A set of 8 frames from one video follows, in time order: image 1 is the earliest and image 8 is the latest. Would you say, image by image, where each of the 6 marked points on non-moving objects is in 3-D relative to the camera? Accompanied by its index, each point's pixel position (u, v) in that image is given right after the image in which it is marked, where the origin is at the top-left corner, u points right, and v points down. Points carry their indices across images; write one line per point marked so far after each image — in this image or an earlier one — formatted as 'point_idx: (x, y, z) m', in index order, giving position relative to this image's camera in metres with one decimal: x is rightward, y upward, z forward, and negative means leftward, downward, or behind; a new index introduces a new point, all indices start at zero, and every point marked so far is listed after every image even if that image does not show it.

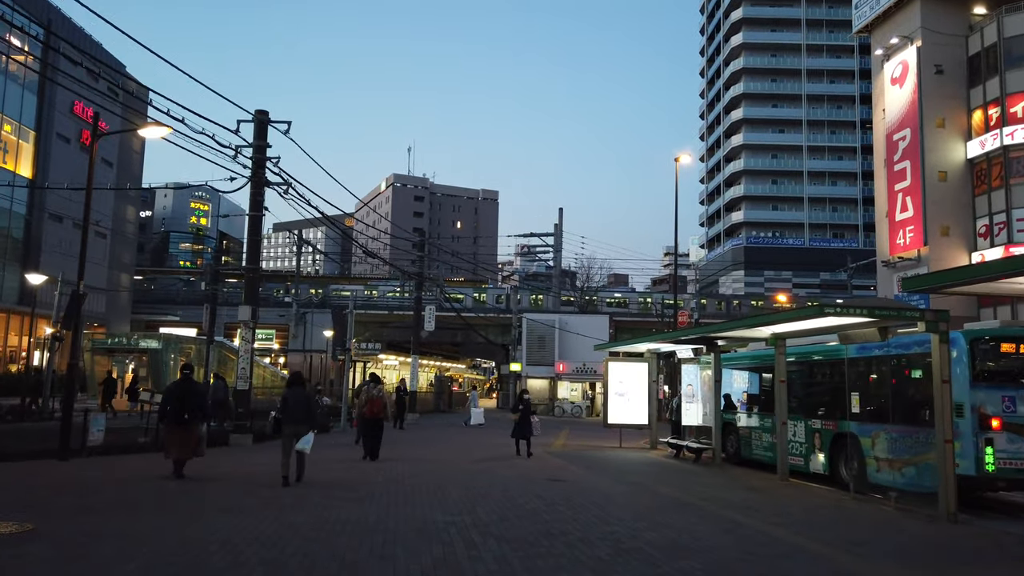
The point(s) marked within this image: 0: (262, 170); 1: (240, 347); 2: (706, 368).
0: (-5.2, +2.5, +16.8) m
1: (-5.7, -1.2, +17.0) m
2: (+4.0, -1.8, +17.2) m
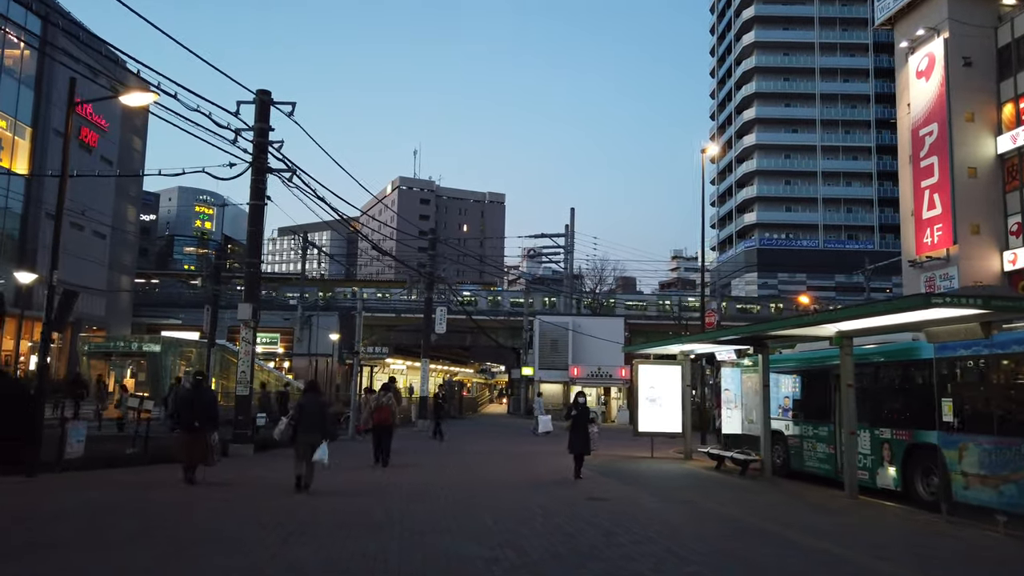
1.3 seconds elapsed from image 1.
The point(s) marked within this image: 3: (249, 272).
0: (-4.7, +2.5, +15.4) m
1: (-5.3, -1.1, +15.6) m
2: (+4.5, -1.7, +15.7) m
3: (-5.1, +0.3, +15.7) m
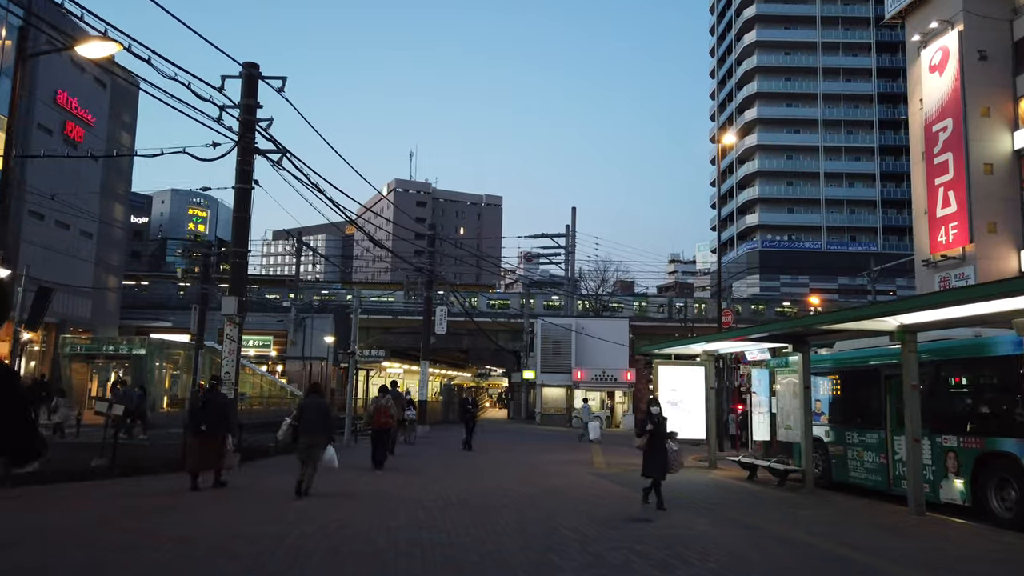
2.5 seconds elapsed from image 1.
0: (-4.5, +2.7, +14.0) m
1: (-5.0, -1.0, +14.2) m
2: (+4.7, -1.5, +14.3) m
3: (-4.9, +0.5, +14.3) m
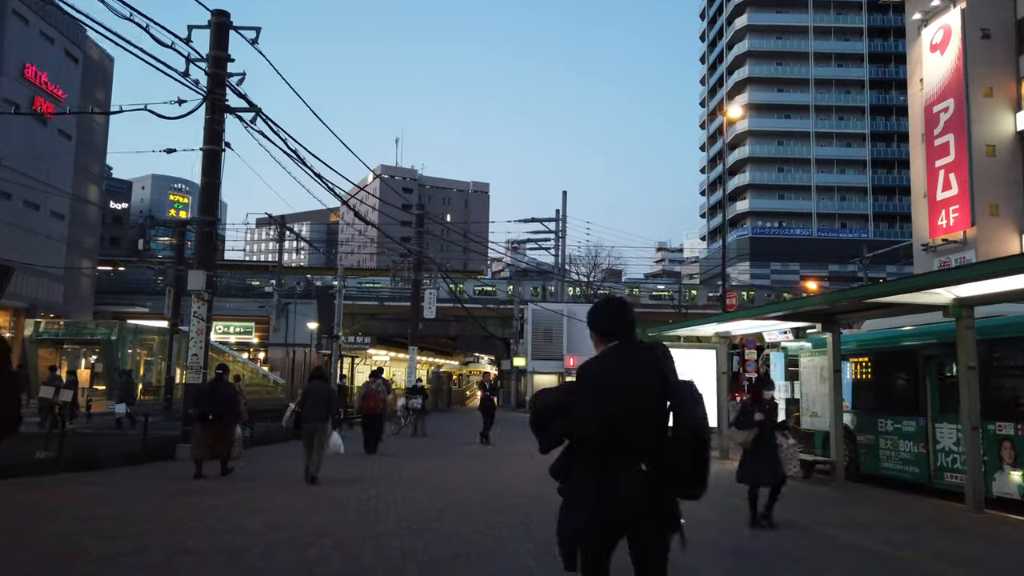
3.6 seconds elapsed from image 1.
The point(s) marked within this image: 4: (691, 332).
0: (-4.5, +3.1, +12.6) m
1: (-5.1, -0.6, +12.8) m
2: (+4.7, -1.1, +13.1) m
3: (-4.9, +0.9, +12.9) m
4: (+3.5, -0.8, +15.8) m
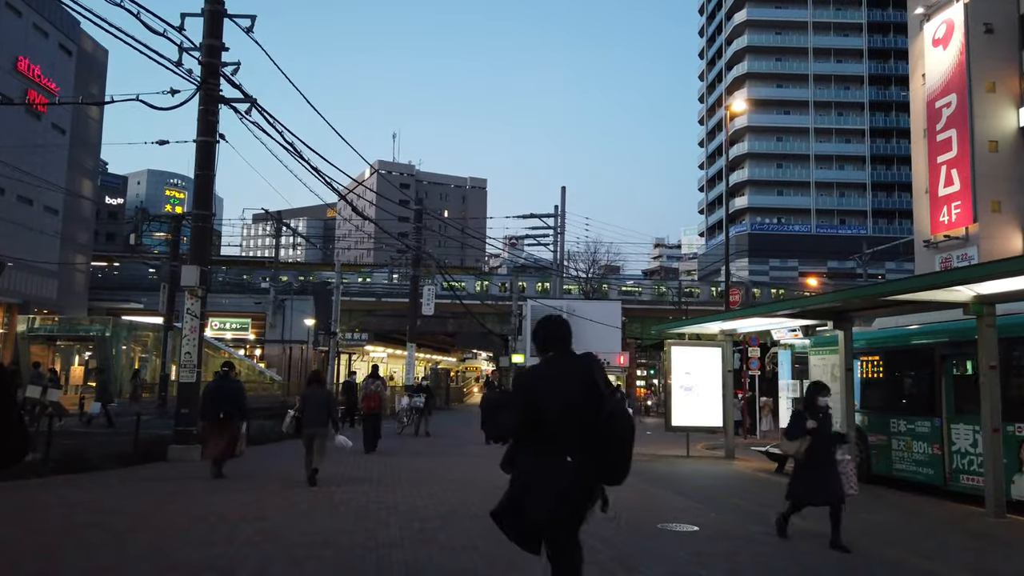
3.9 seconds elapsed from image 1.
0: (-4.5, +3.1, +12.2) m
1: (-5.0, -0.5, +12.4) m
2: (+4.7, -1.1, +12.8) m
3: (-4.9, +0.9, +12.5) m
4: (+3.5, -0.8, +15.4) m
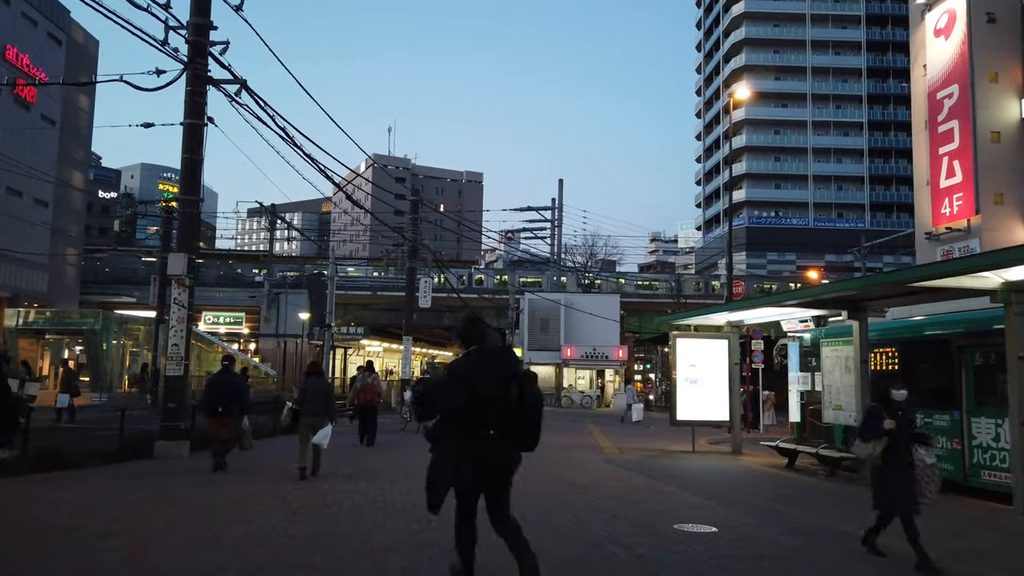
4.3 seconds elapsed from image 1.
0: (-4.5, +3.3, +11.7) m
1: (-5.0, -0.4, +12.0) m
2: (+4.8, -0.9, +12.4) m
3: (-4.8, +1.1, +12.0) m
4: (+3.5, -0.6, +15.0) m
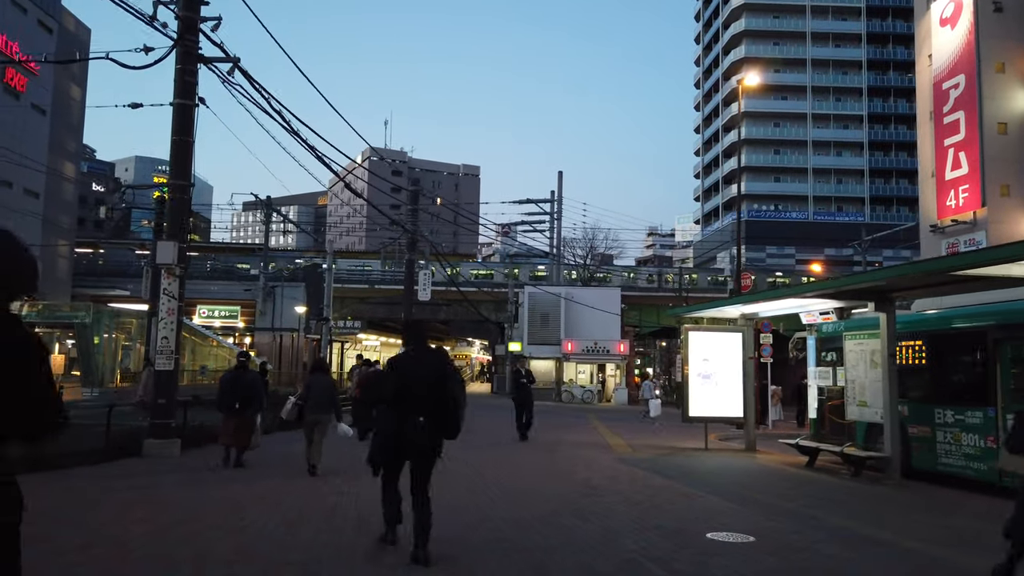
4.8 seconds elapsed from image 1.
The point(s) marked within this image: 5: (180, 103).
0: (-4.4, +3.4, +11.1) m
1: (-4.9, -0.2, +11.3) m
2: (+4.9, -0.8, +11.8) m
3: (-4.7, +1.2, +11.4) m
4: (+3.6, -0.4, +14.4) m
5: (-4.6, +2.5, +11.3) m
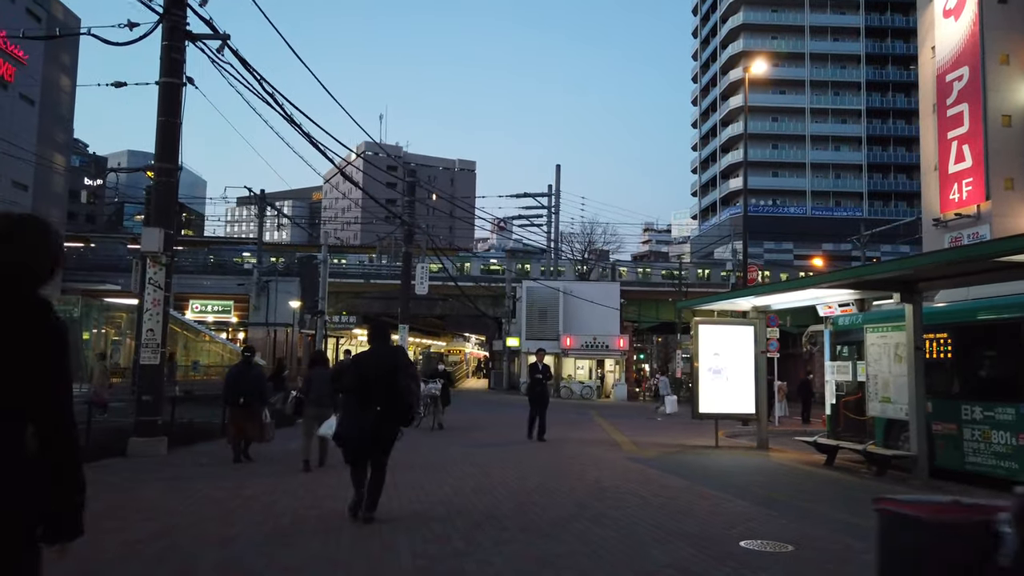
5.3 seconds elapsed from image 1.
0: (-4.3, +3.6, +10.5) m
1: (-4.8, -0.1, +10.8) m
2: (+4.9, -0.6, +11.3) m
3: (-4.7, +1.4, +10.8) m
4: (+3.7, -0.3, +13.9) m
5: (-4.5, +2.7, +10.7) m
